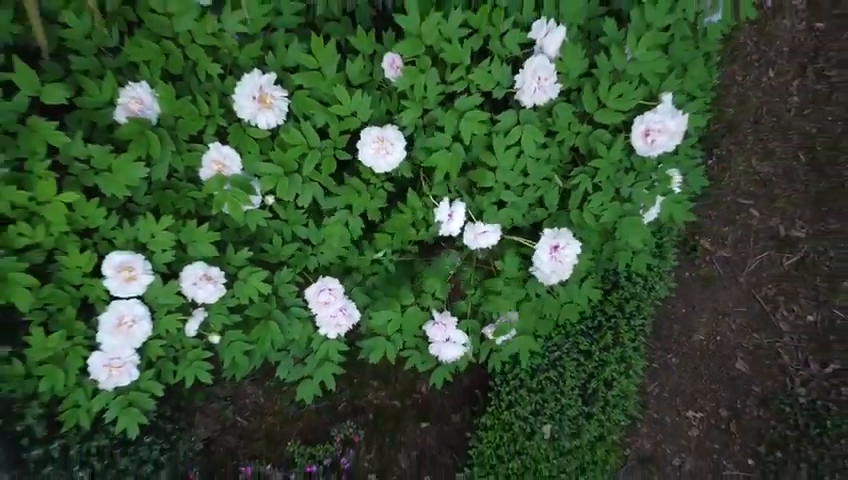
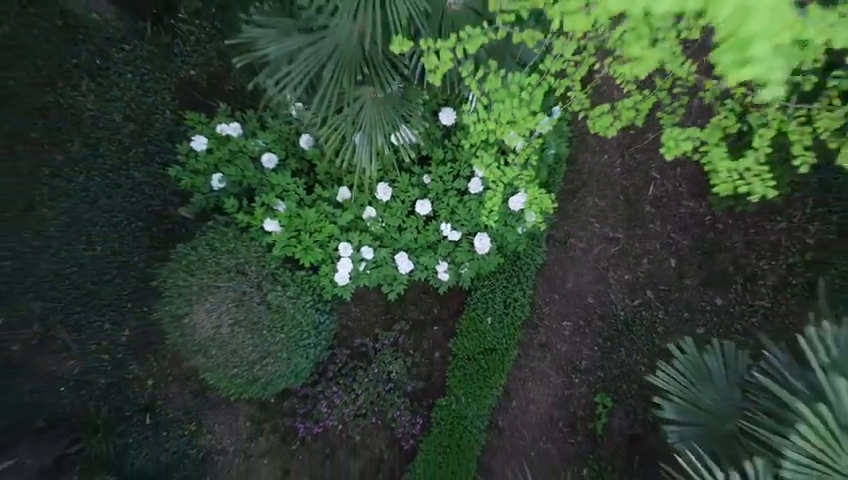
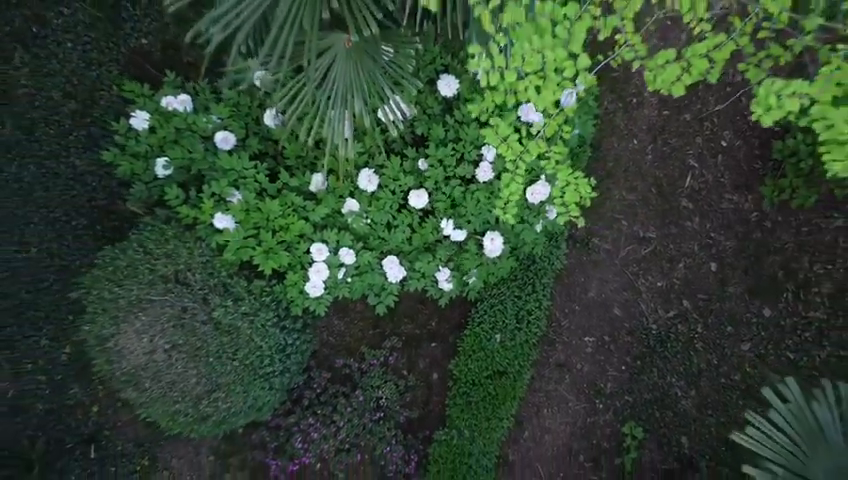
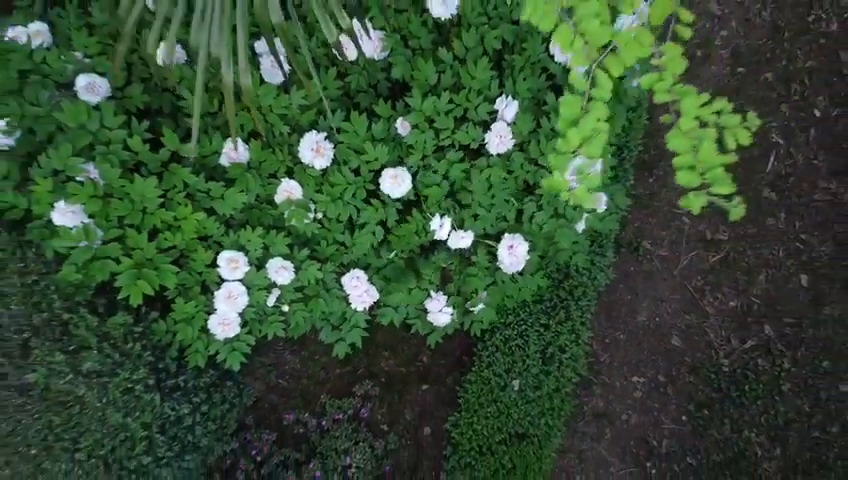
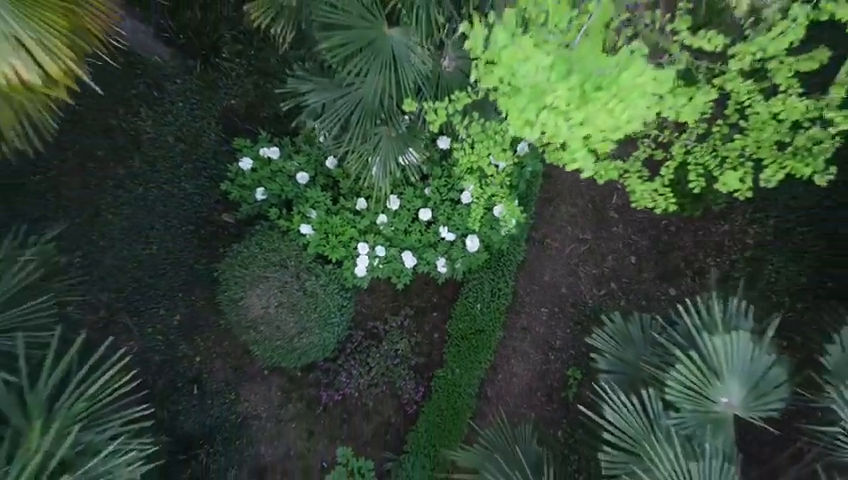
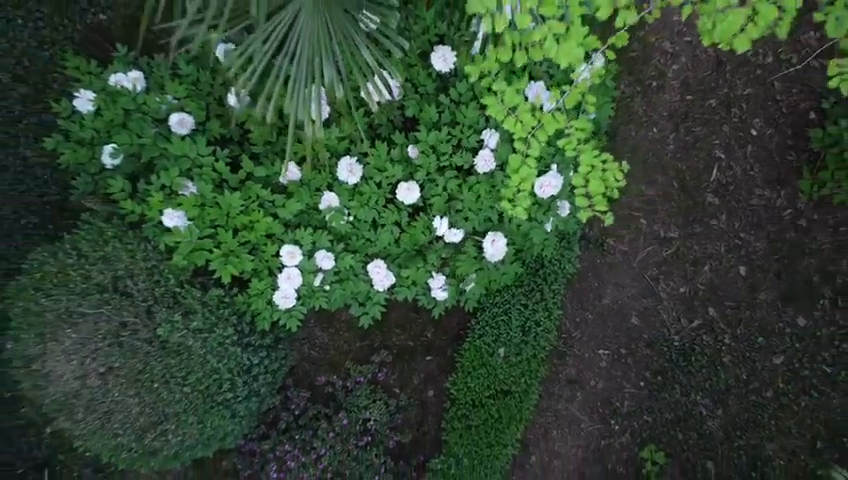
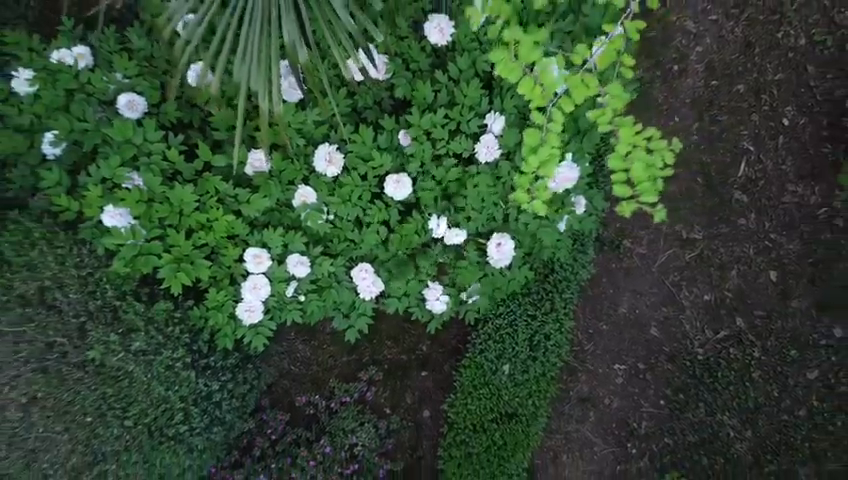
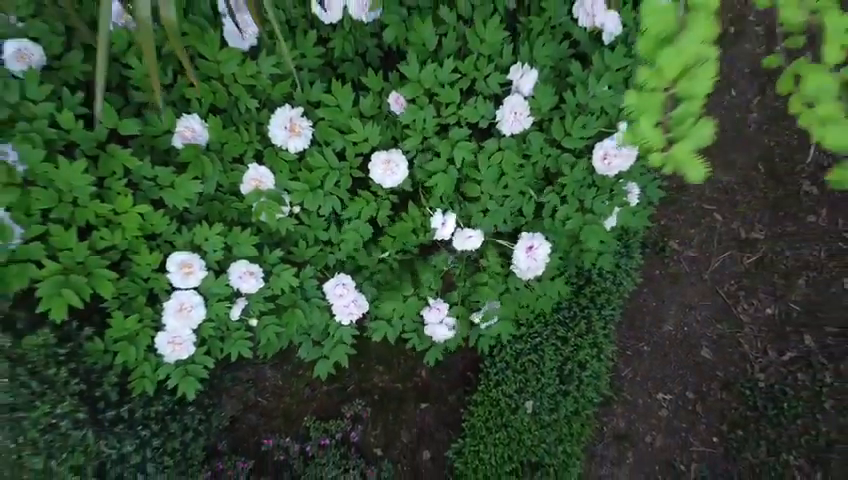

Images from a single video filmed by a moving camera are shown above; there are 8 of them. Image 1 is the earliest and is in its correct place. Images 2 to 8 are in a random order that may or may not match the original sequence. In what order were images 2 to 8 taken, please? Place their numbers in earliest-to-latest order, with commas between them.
8, 4, 7, 6, 3, 2, 5
